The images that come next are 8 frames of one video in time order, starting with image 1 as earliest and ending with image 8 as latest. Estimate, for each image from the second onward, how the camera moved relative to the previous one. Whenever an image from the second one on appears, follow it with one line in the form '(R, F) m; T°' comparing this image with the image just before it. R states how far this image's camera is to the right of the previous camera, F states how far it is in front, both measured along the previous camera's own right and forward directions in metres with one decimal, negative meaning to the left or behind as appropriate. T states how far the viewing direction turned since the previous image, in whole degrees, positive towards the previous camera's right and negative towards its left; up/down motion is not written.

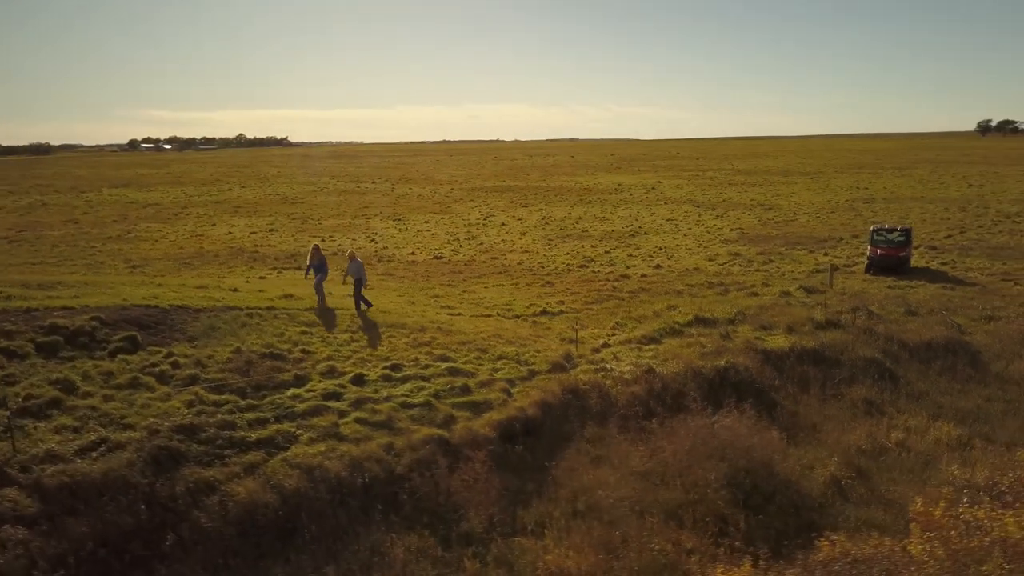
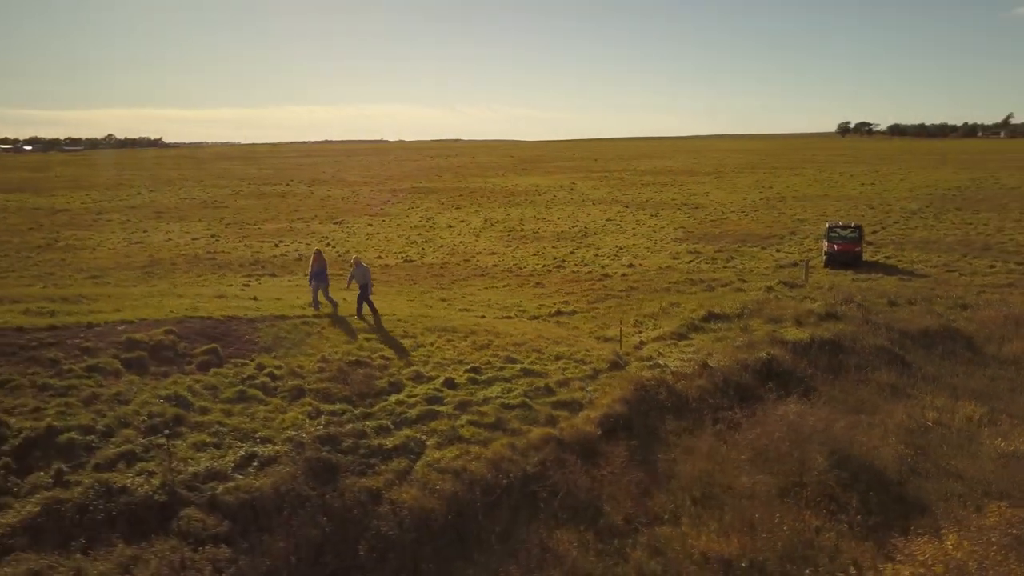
(-3.5, -0.2) m; +8°
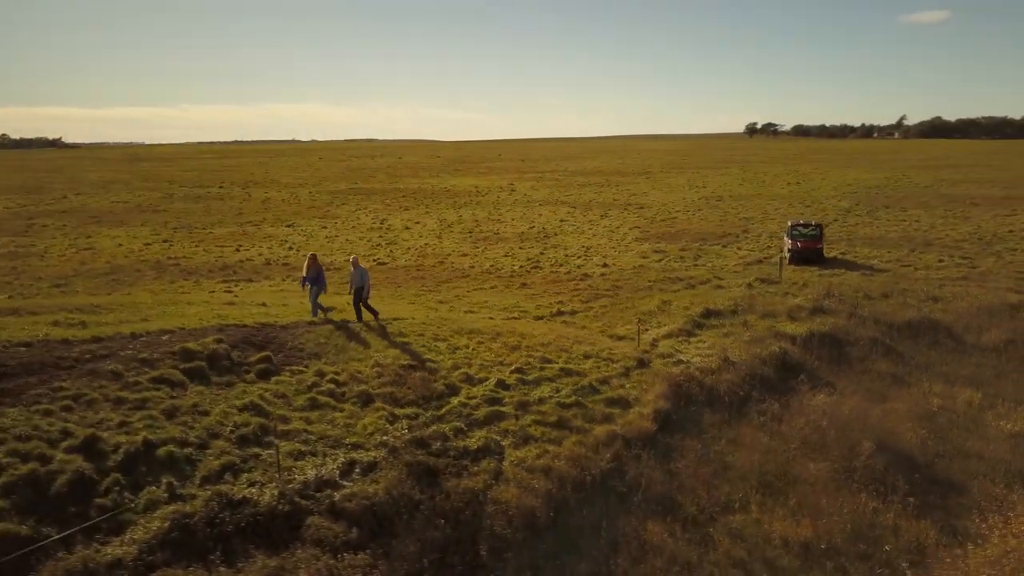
(-2.4, -0.2) m; +6°
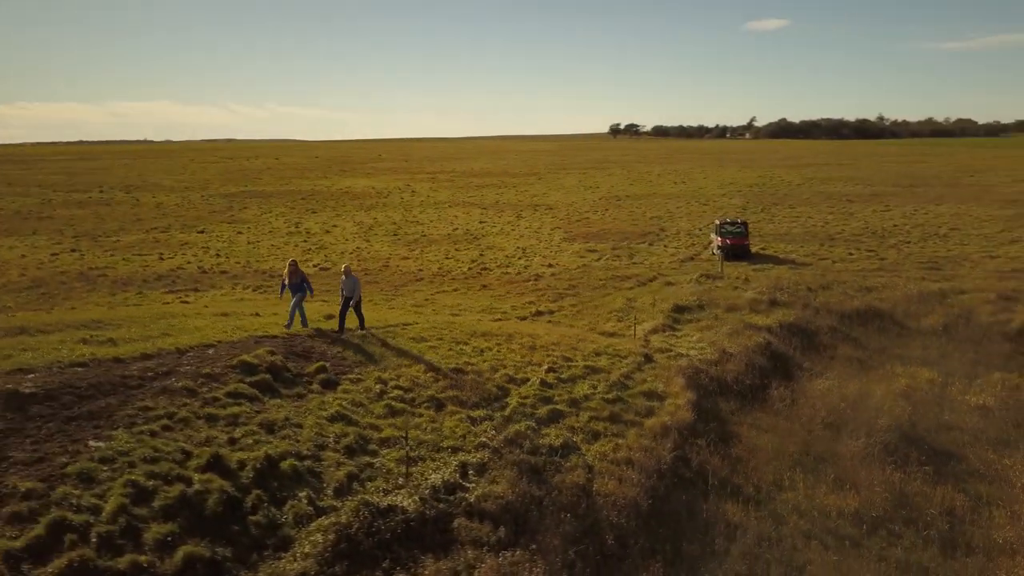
(-3.1, -0.2) m; +9°
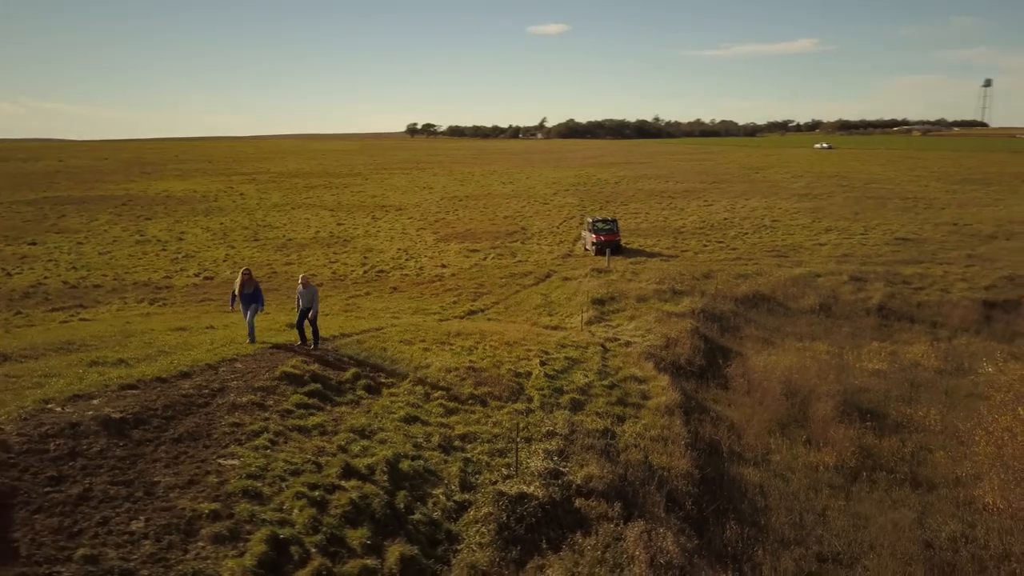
(-3.9, -0.4) m; +14°
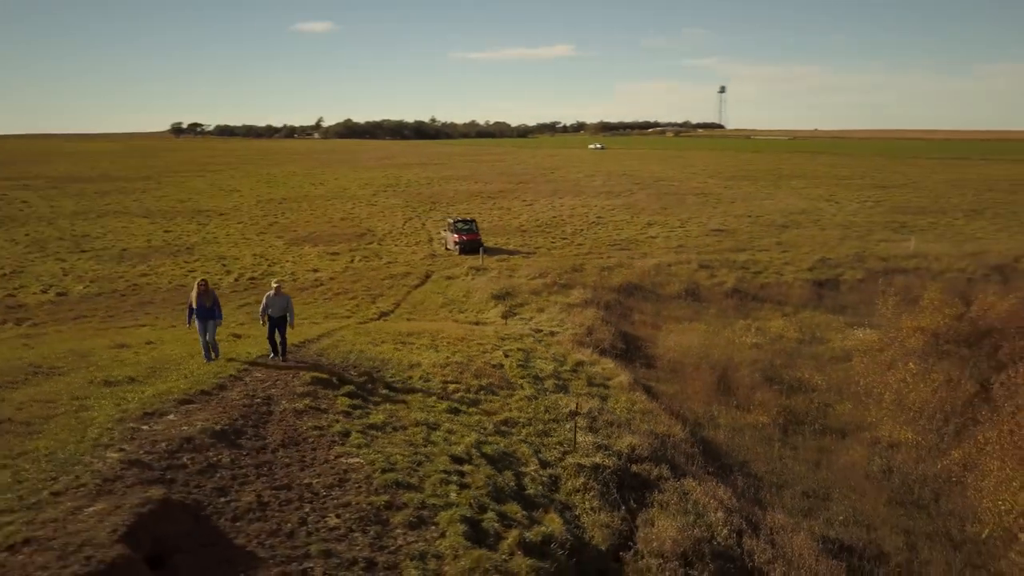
(-3.9, -0.6) m; +15°
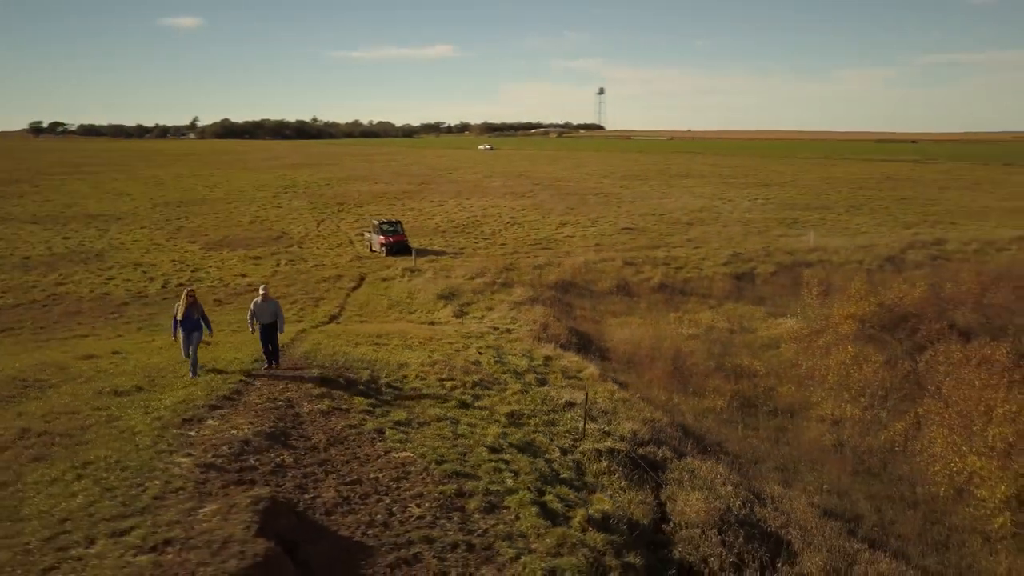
(-1.9, -0.5) m; +8°
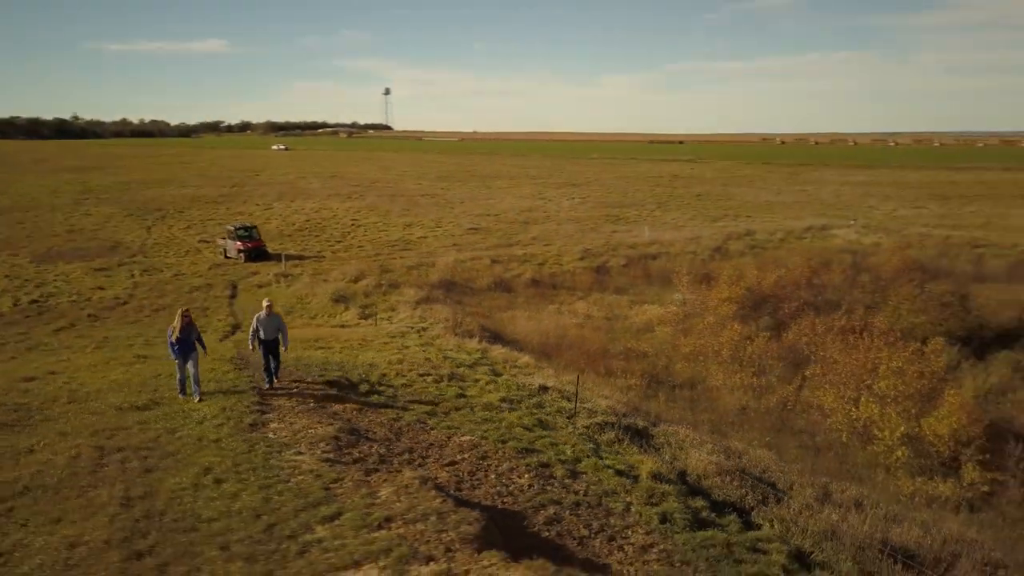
(-3.5, -0.9) m; +14°
